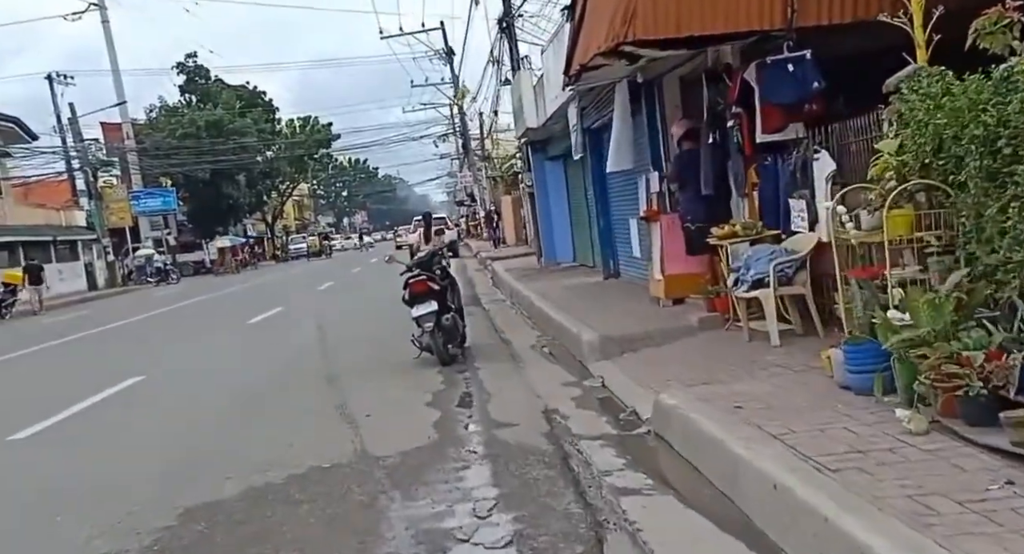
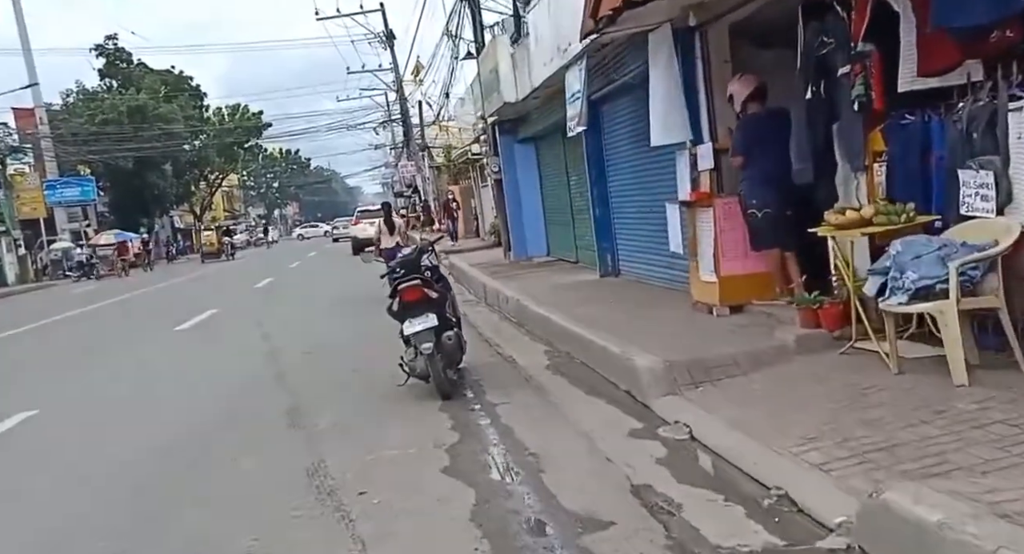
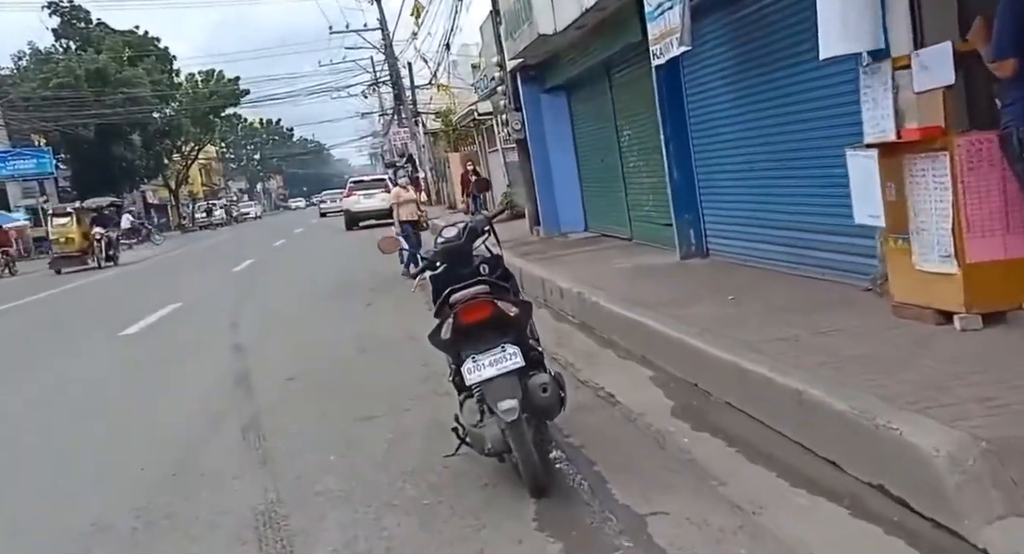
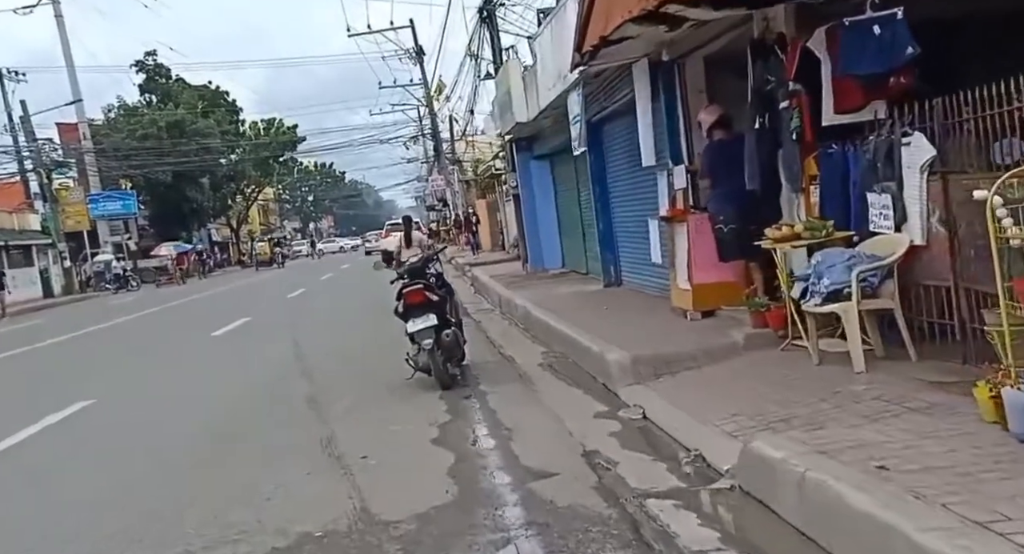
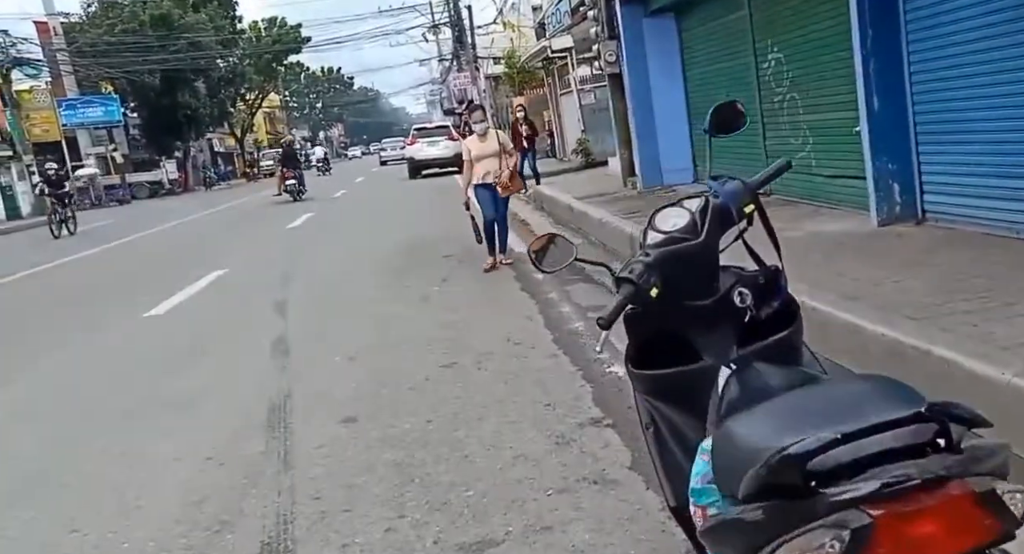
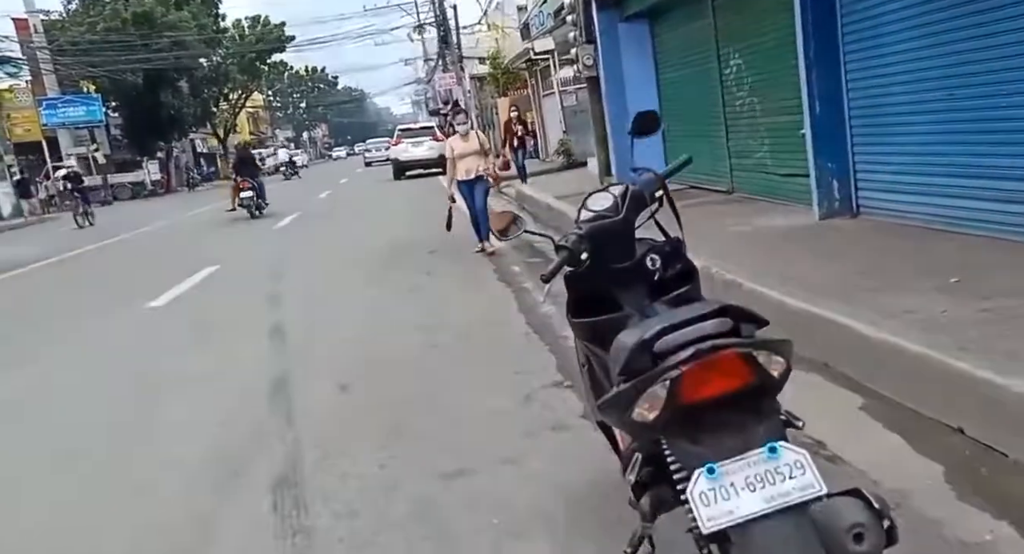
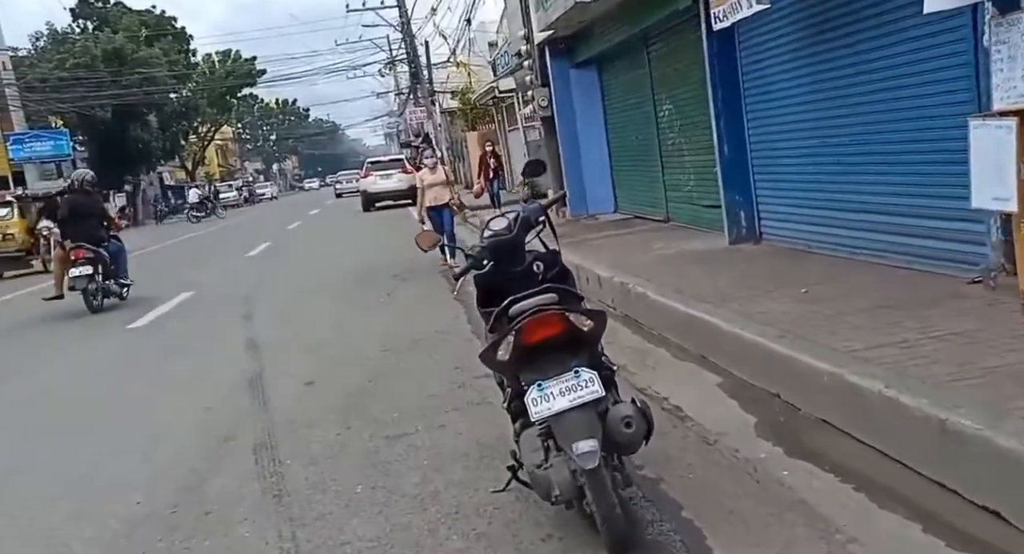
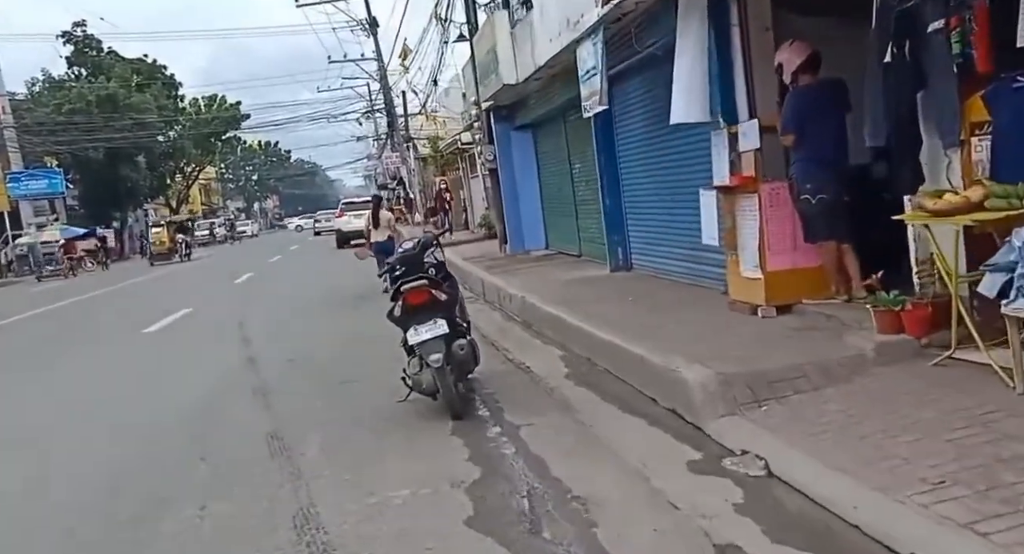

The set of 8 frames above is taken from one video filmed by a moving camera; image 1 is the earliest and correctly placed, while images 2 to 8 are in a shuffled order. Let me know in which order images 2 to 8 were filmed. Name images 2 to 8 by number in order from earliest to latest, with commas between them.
4, 2, 8, 3, 7, 6, 5
